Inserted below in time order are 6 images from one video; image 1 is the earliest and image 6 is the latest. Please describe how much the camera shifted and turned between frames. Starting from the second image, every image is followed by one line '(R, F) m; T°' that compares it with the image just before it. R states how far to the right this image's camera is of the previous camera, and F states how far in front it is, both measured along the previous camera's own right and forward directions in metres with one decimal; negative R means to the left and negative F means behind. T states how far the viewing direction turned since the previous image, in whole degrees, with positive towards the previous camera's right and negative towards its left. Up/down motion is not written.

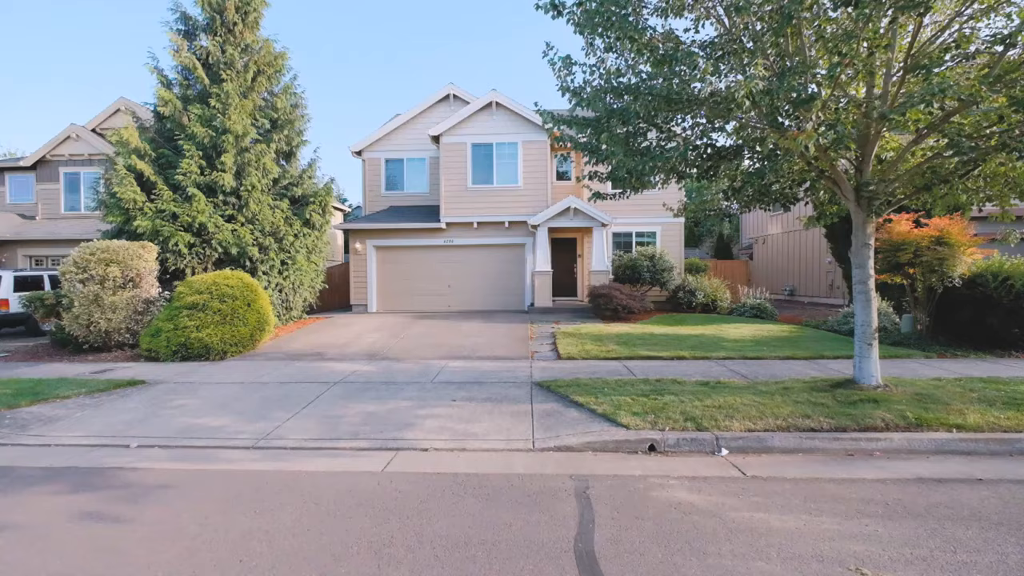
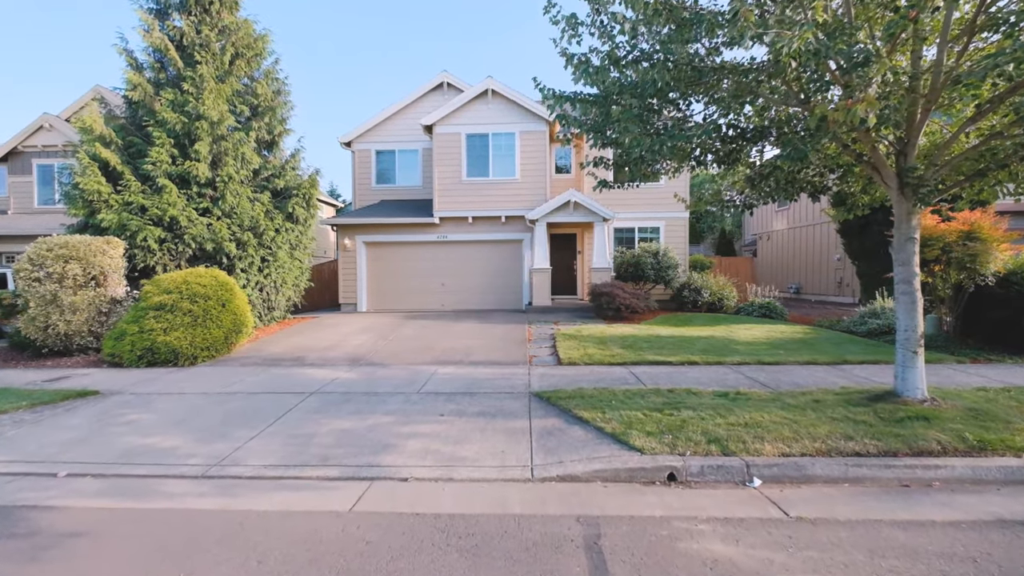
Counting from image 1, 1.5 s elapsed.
(0.0, +1.0) m; 0°
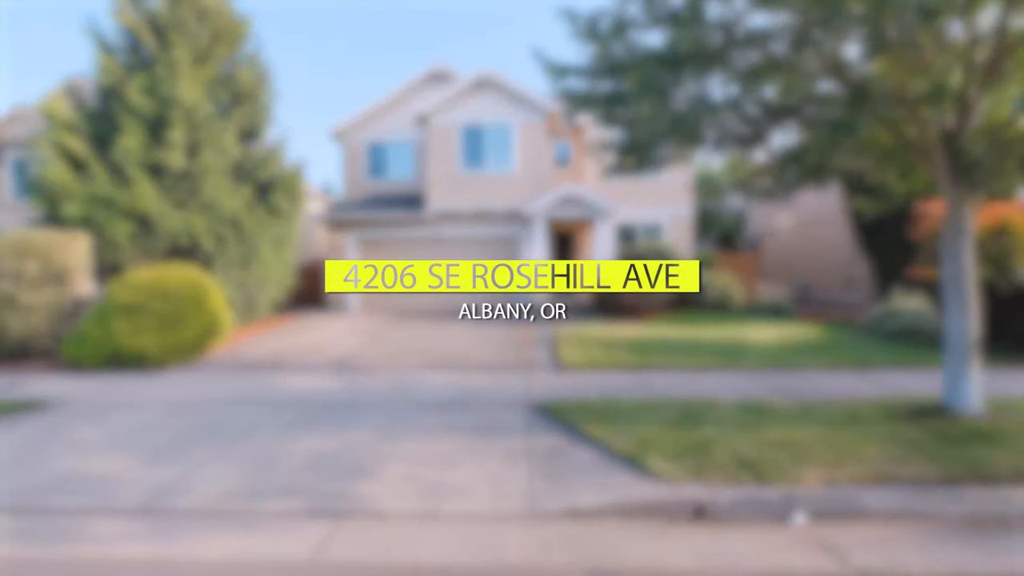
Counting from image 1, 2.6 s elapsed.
(0.0, +0.9) m; 0°
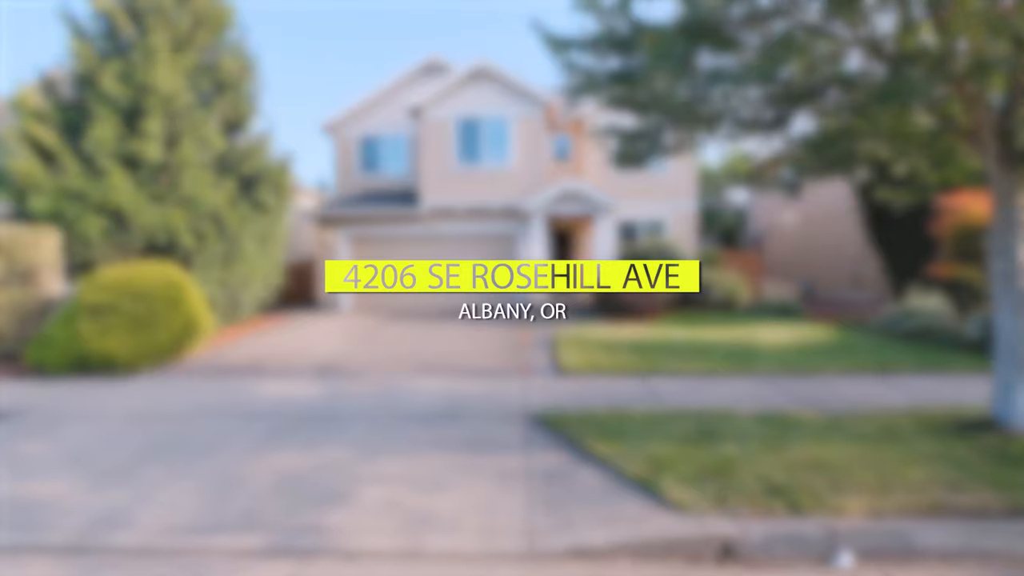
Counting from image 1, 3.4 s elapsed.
(0.0, +0.7) m; 0°
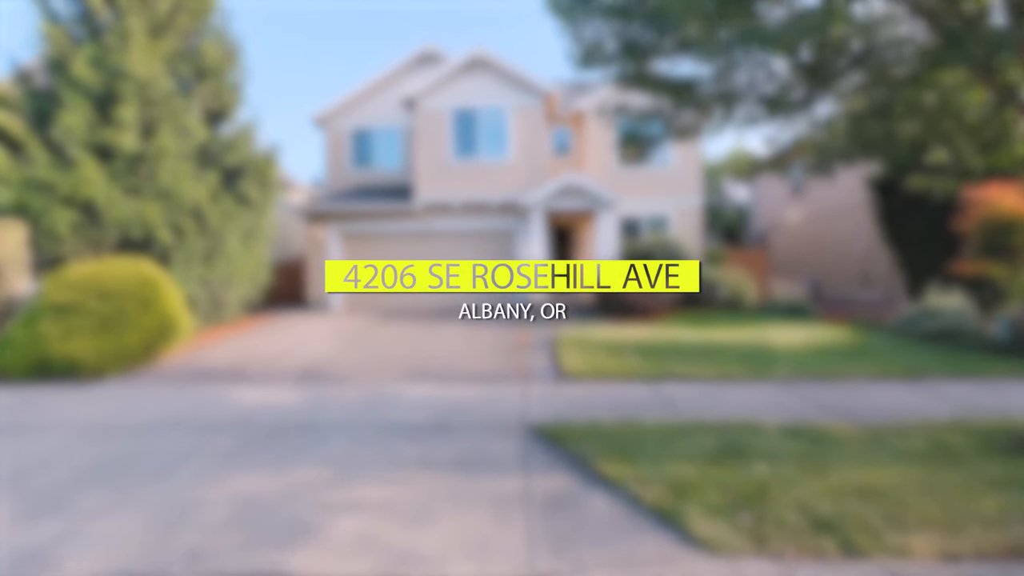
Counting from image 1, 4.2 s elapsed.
(0.0, +0.7) m; 0°
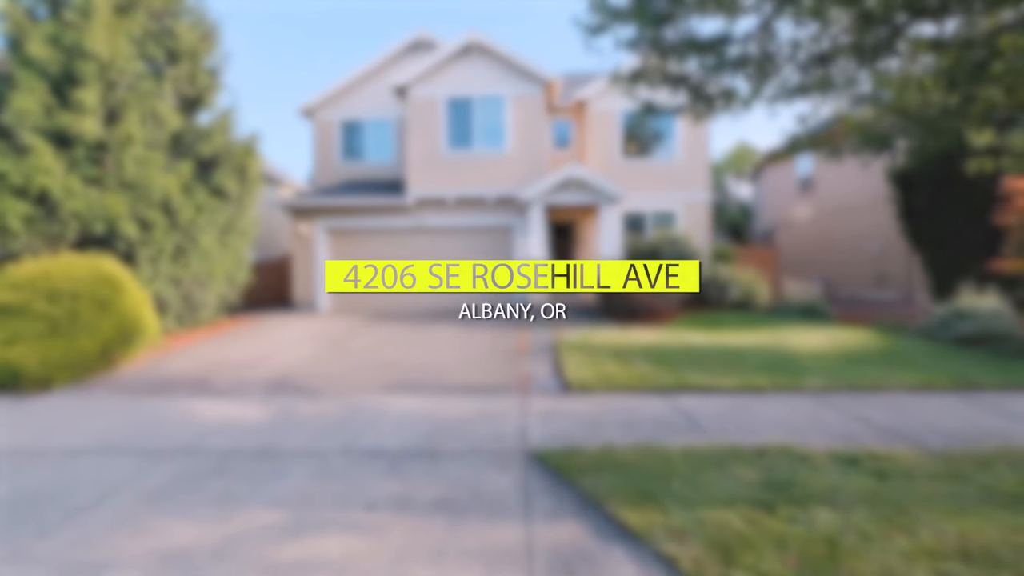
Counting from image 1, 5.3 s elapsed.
(0.0, +1.0) m; 0°
